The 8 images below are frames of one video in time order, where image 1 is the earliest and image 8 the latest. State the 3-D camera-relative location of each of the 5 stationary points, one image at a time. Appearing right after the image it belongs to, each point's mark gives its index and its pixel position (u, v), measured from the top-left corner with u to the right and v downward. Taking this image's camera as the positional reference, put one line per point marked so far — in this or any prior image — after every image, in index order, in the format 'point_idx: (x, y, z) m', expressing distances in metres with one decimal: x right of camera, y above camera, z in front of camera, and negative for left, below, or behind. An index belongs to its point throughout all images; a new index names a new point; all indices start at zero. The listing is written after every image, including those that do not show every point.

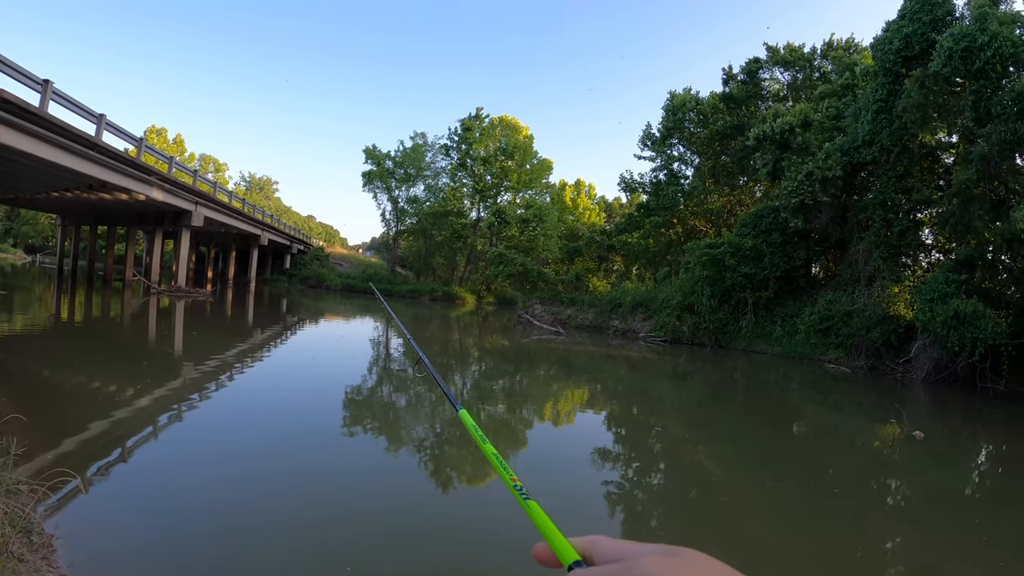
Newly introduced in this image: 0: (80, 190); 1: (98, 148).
0: (-13.0, +3.0, +17.6) m
1: (-9.5, +3.2, +13.4) m
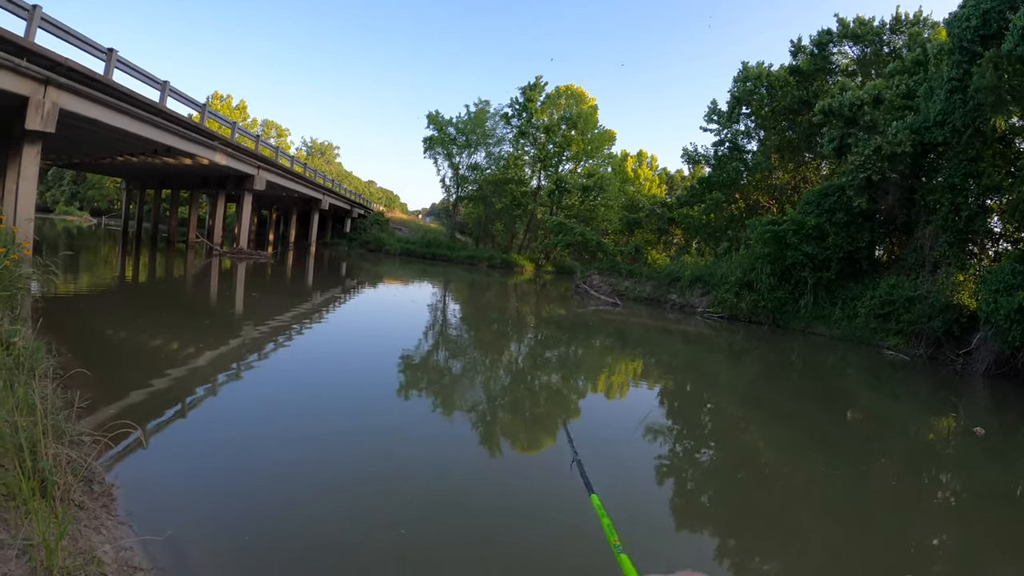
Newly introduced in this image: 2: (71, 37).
0: (-11.5, +4.2, +18.3) m
1: (-8.4, +4.1, +13.8) m
2: (-6.0, +3.4, +7.9) m
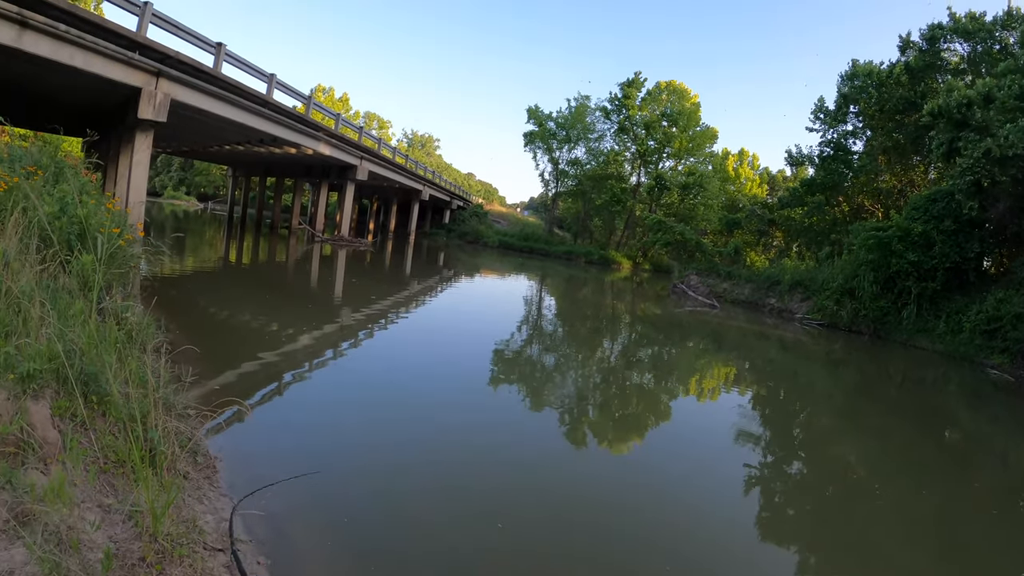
0: (-8.7, +4.8, +19.5) m
1: (-6.2, +4.6, +14.6) m
2: (-4.8, +3.7, +8.4) m
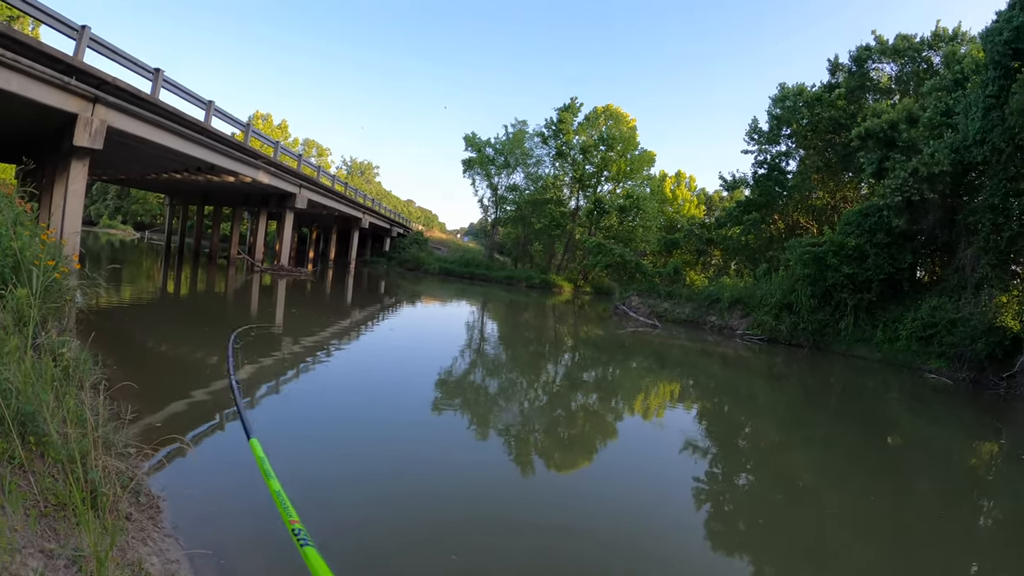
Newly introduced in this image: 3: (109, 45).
0: (-10.5, +3.8, +18.9) m
1: (-7.6, +3.8, +14.3) m
2: (-5.6, +3.3, +8.2) m
3: (-5.5, +3.3, +7.9) m
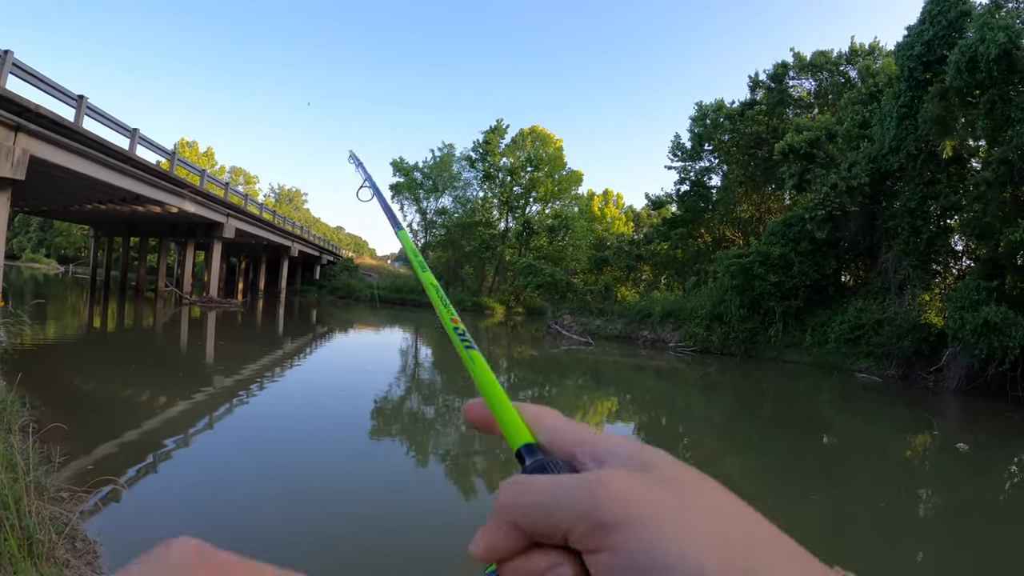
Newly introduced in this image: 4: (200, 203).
0: (-12.4, +2.7, +18.1) m
1: (-9.0, +3.0, +13.8) m
2: (-6.4, +2.8, +7.9) m
3: (-6.3, +2.8, +7.6) m
4: (-10.2, +2.8, +19.0) m
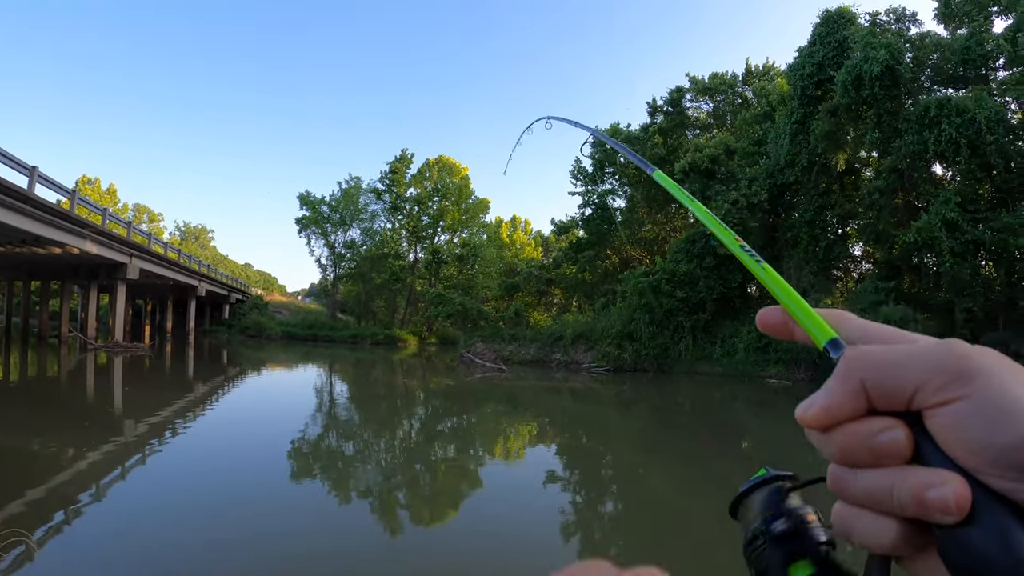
0: (-14.3, +1.3, +16.7) m
1: (-10.6, +2.0, +12.8) m
2: (-7.3, +2.2, +7.3) m
3: (-7.2, +2.3, +7.0) m
4: (-12.3, +1.5, +17.8) m
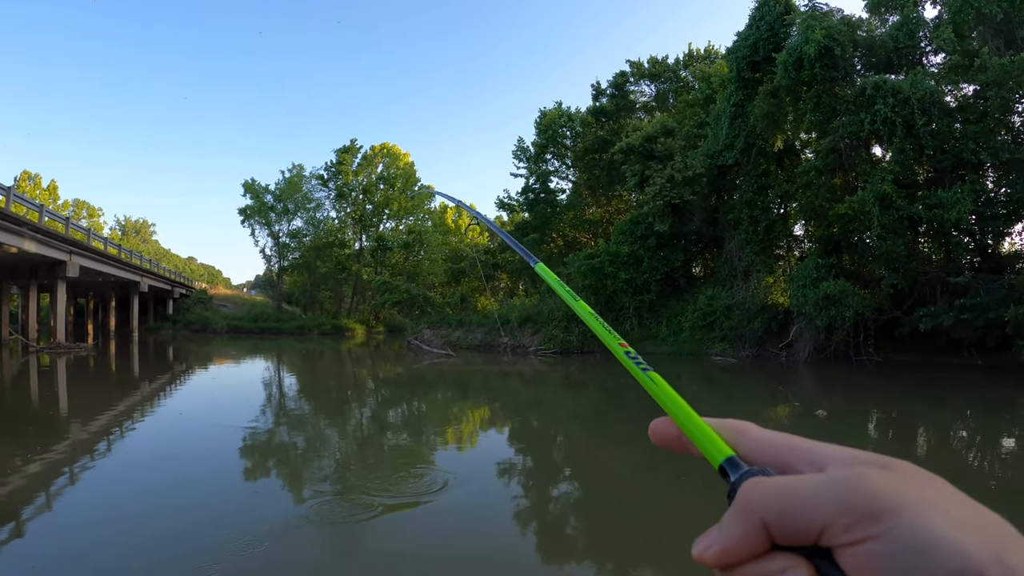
0: (-15.3, +1.2, +15.7) m
1: (-11.3, +2.0, +12.1) m
2: (-7.7, +2.1, +6.8) m
3: (-7.5, +2.2, +6.5) m
4: (-13.3, +1.5, +17.0) m
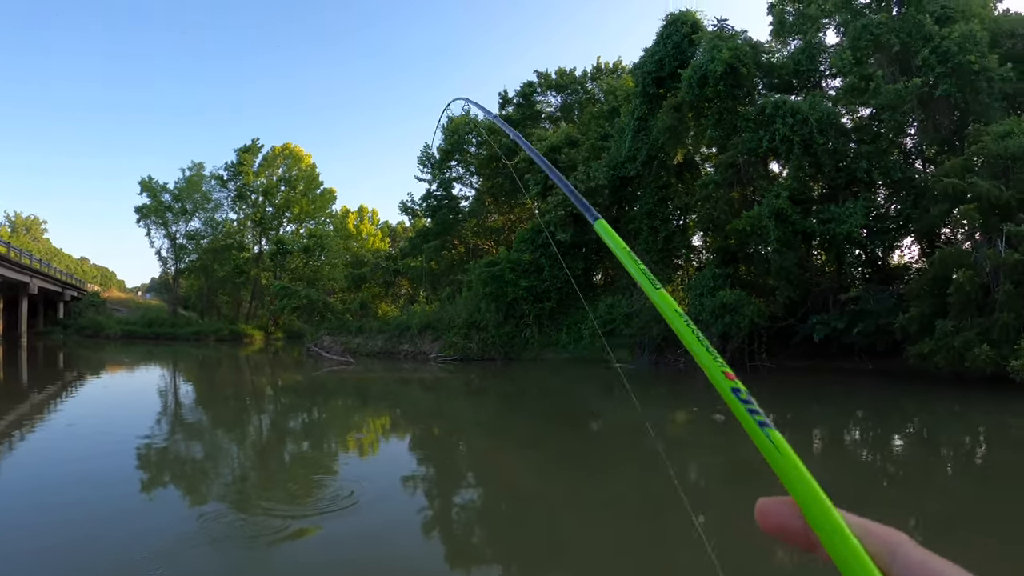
0: (-17.0, +0.7, +12.1) m
1: (-12.5, +1.5, +9.2) m
2: (-8.1, +1.8, +4.5) m
3: (-7.9, +1.8, +4.2) m
4: (-15.2, +1.0, +13.7) m
